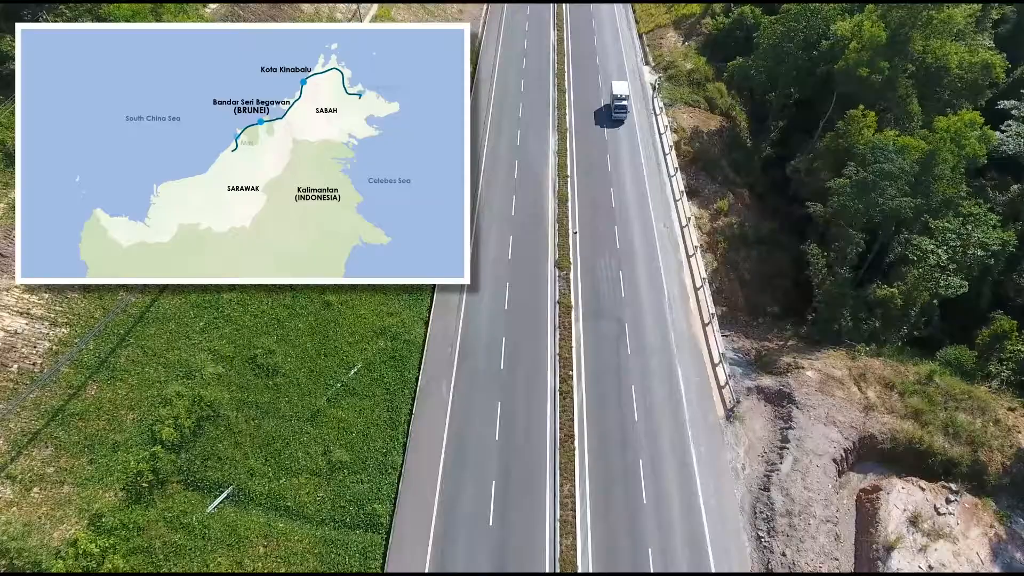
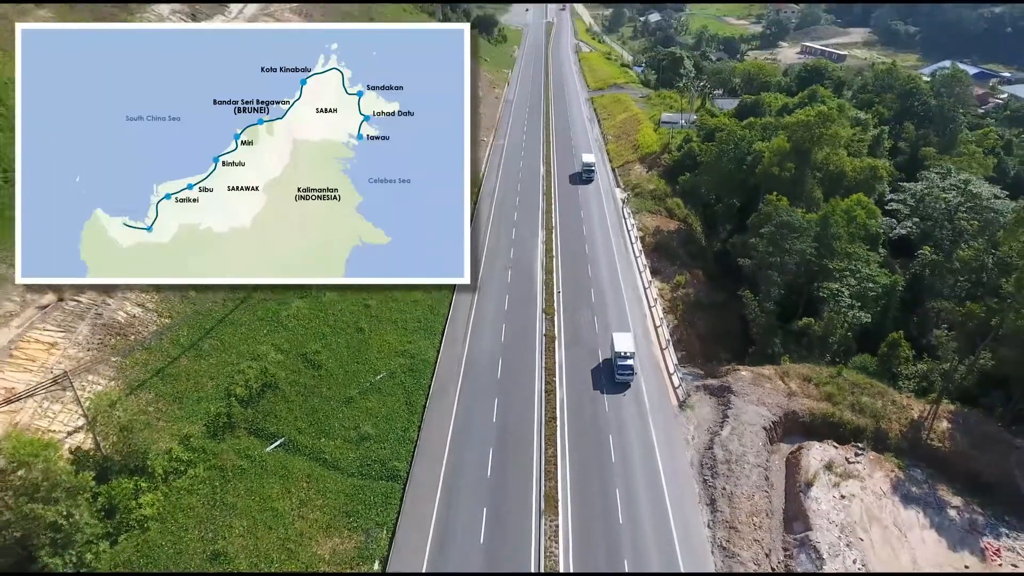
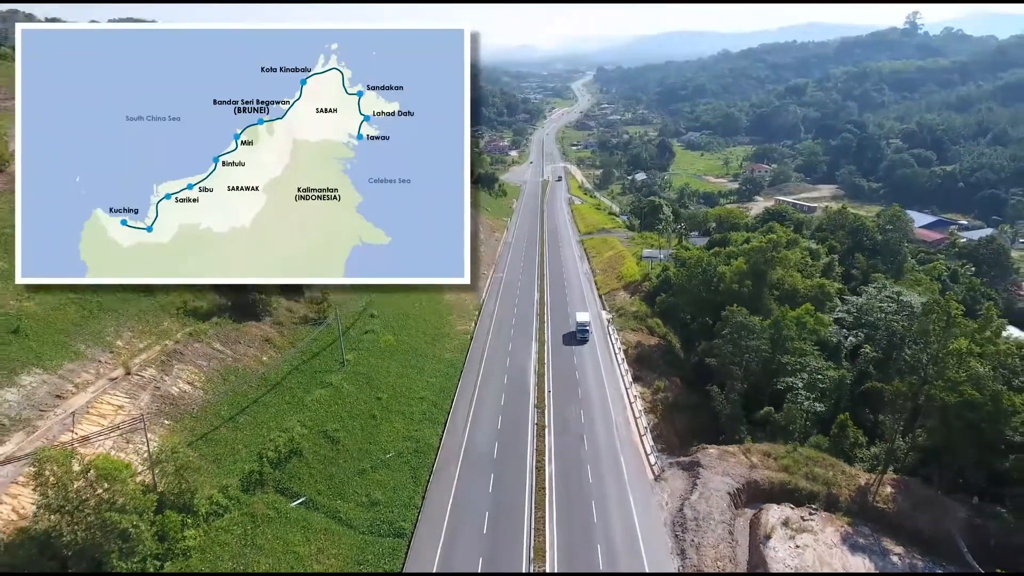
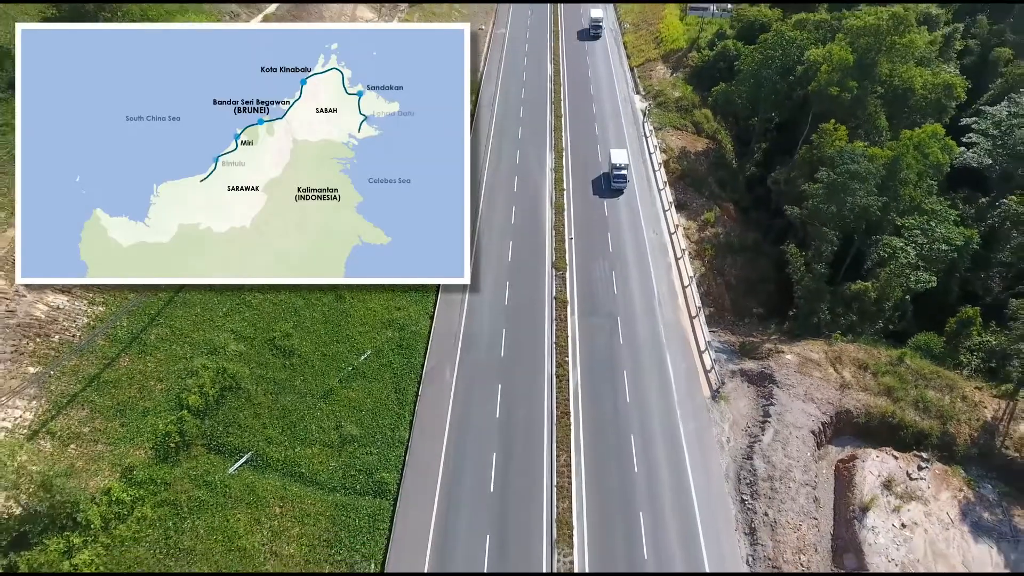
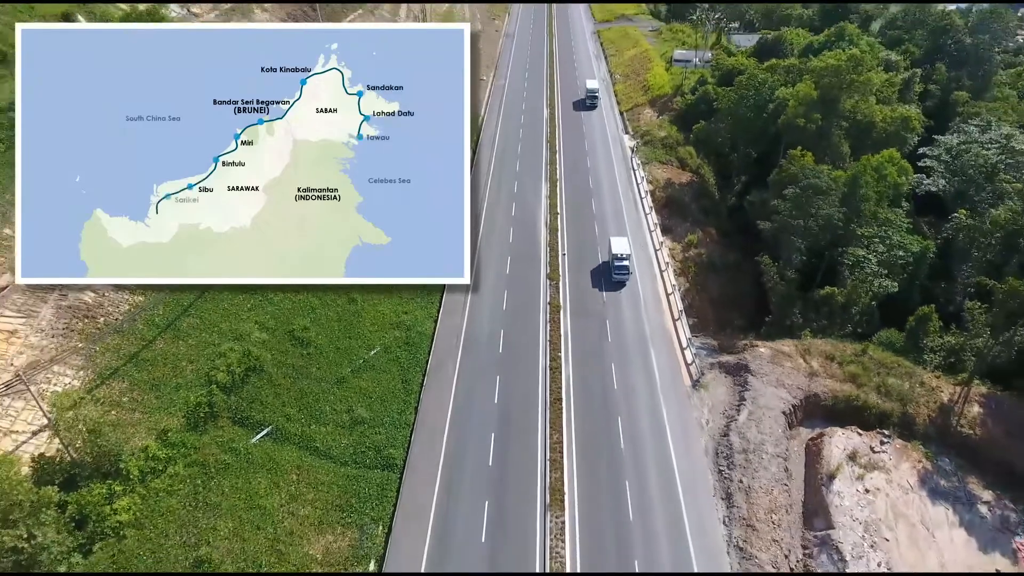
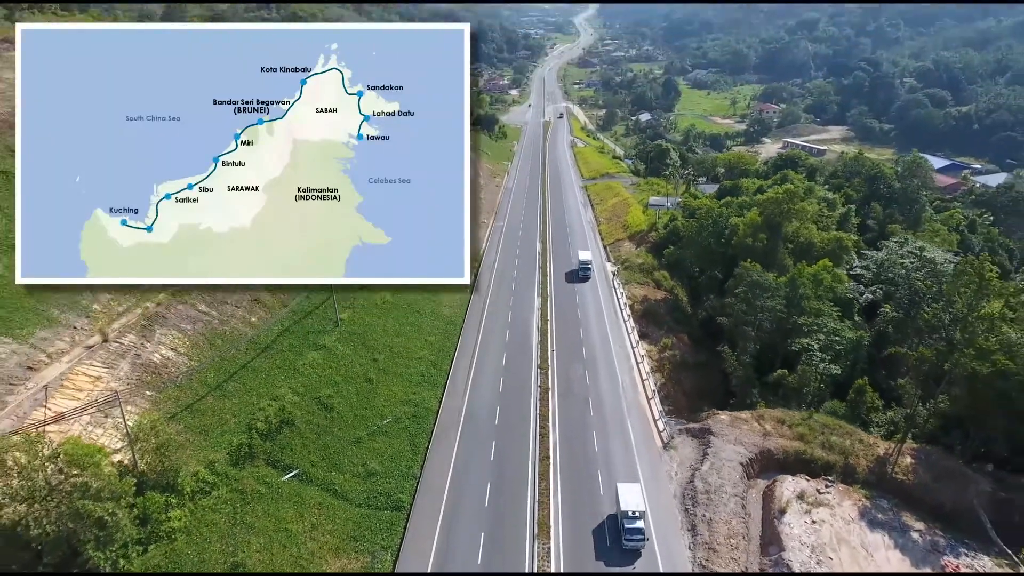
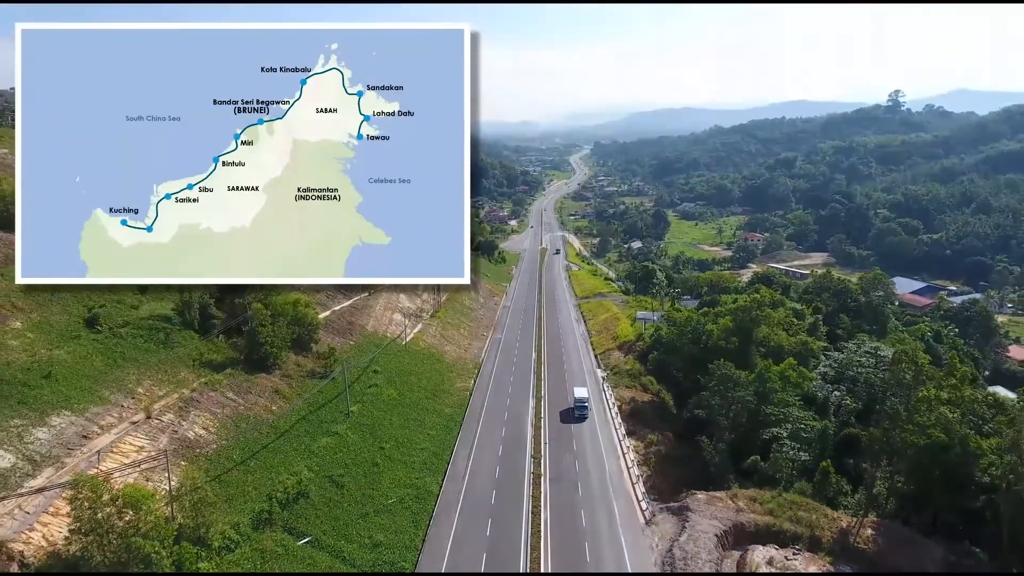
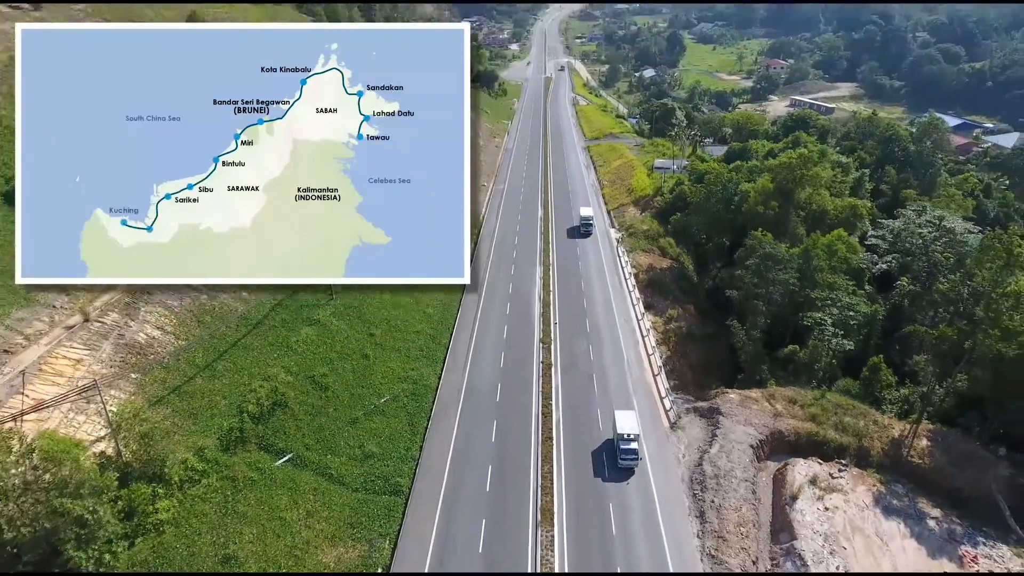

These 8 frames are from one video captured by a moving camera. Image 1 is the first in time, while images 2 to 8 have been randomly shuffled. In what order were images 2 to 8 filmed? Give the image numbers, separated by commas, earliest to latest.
4, 5, 2, 8, 6, 3, 7
